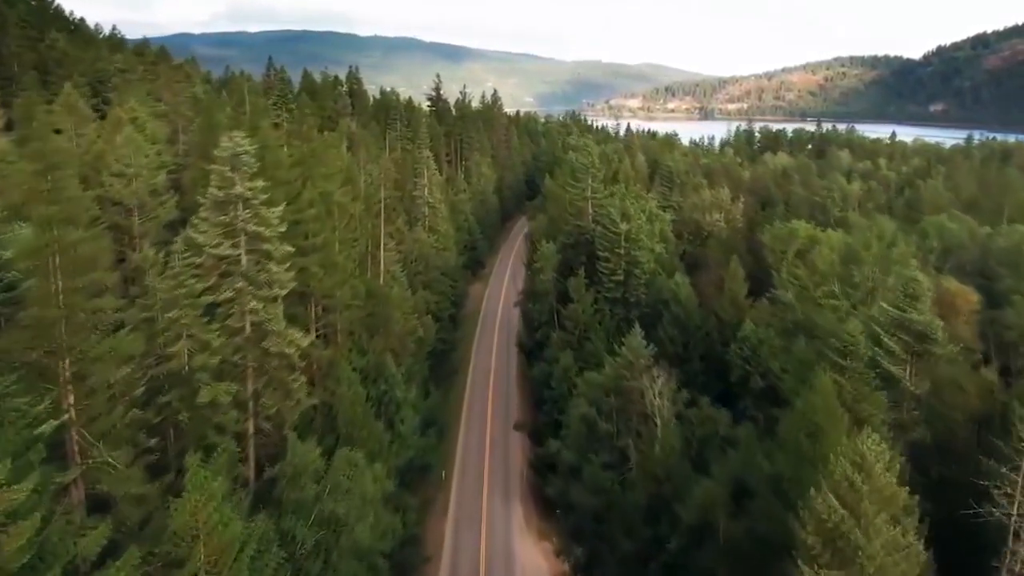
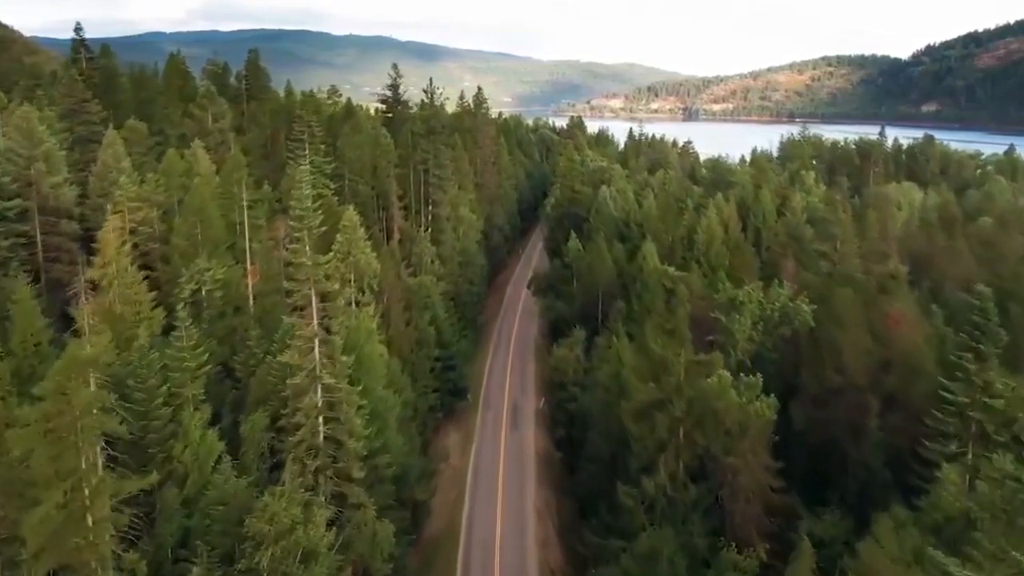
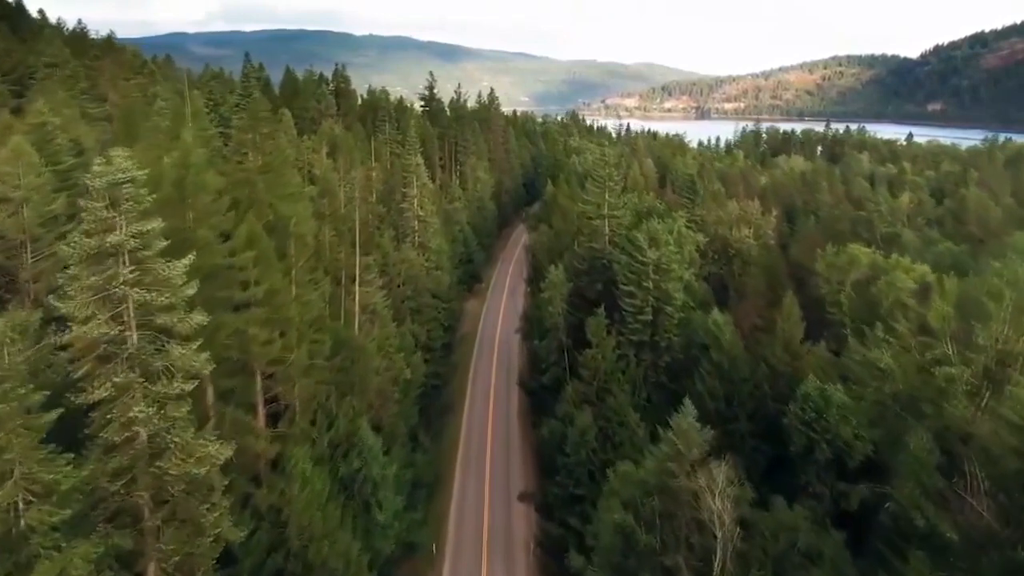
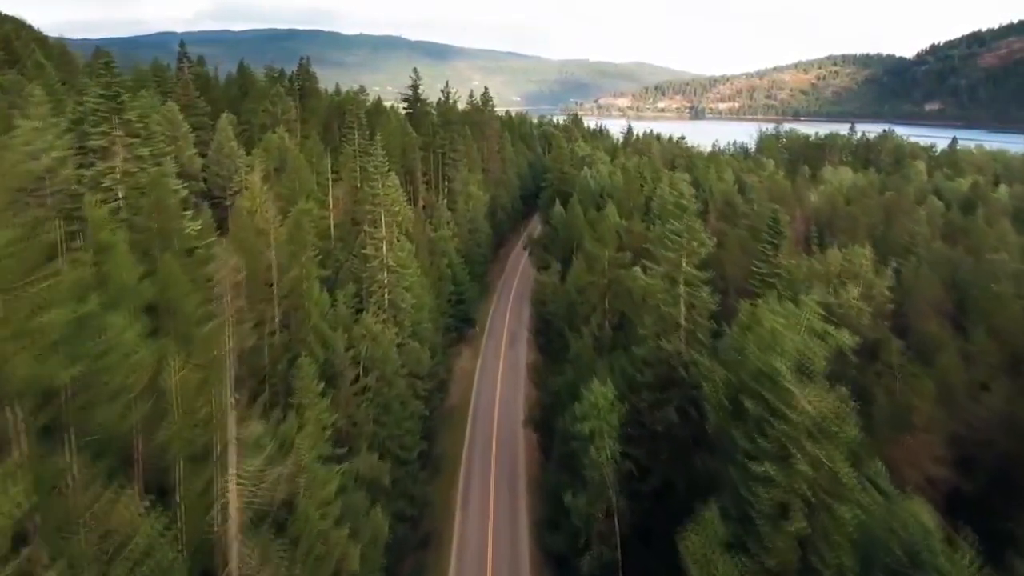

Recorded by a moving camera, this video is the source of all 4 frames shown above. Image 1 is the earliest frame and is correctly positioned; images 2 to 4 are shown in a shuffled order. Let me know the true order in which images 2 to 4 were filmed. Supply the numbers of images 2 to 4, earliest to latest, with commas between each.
3, 4, 2
